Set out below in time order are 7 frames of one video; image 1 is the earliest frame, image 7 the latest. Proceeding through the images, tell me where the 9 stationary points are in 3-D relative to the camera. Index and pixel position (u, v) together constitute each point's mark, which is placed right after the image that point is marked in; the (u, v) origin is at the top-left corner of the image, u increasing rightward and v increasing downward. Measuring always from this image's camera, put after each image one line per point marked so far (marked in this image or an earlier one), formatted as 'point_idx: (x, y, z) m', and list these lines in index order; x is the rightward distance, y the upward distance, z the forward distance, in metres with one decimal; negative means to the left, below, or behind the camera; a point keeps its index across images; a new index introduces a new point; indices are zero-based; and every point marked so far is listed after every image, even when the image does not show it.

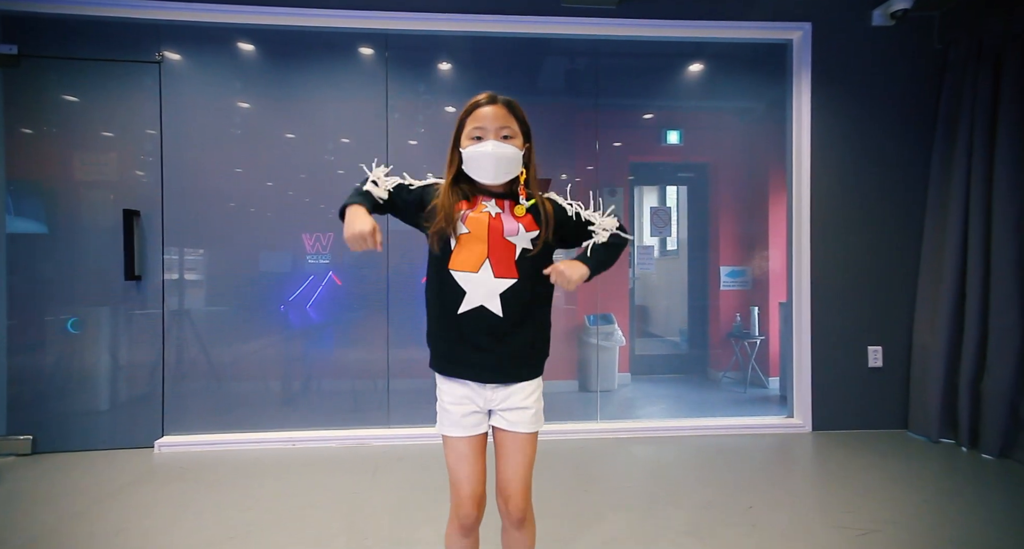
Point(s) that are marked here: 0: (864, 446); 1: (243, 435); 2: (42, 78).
0: (+2.0, -1.0, +2.7) m
1: (-1.6, -0.9, +2.8) m
2: (-2.6, +1.1, +2.7) m
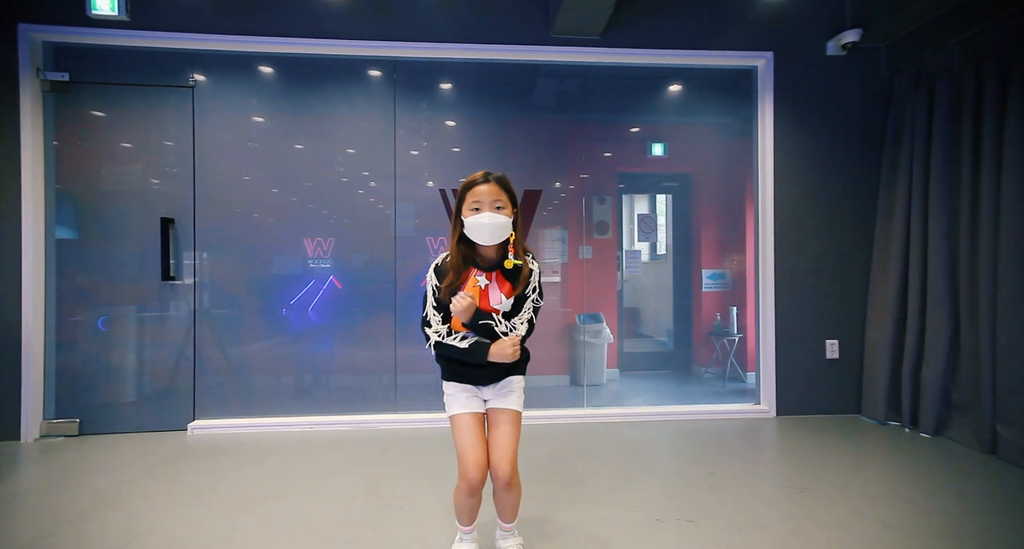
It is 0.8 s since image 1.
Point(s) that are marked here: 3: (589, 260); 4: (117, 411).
0: (+1.9, -1.0, +3.0) m
1: (-1.6, -1.0, +3.1) m
2: (-2.6, +1.1, +3.0) m
3: (+0.6, +0.1, +3.3) m
4: (-2.5, -0.9, +3.1) m
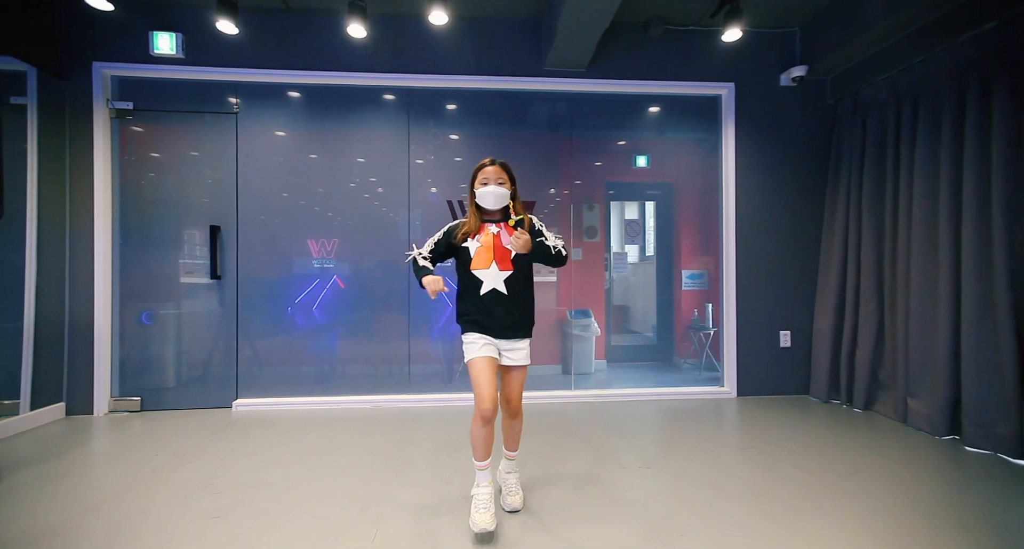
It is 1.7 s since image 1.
0: (+1.9, -1.0, +3.5) m
1: (-1.6, -1.0, +3.6) m
2: (-2.6, +1.1, +3.5) m
3: (+0.5, +0.1, +3.8) m
4: (-2.5, -0.9, +3.6) m
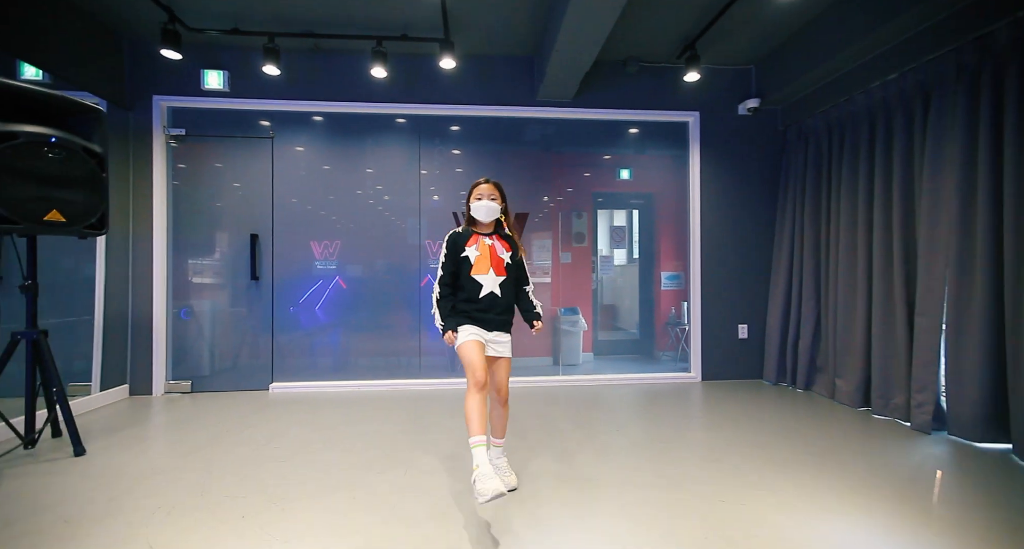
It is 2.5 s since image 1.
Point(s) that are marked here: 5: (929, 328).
0: (+1.9, -1.0, +4.1) m
1: (-1.7, -1.0, +4.2) m
2: (-2.7, +1.1, +4.1) m
3: (+0.5, +0.1, +4.4) m
4: (-2.5, -0.9, +4.1) m
5: (+2.5, -0.3, +2.9) m
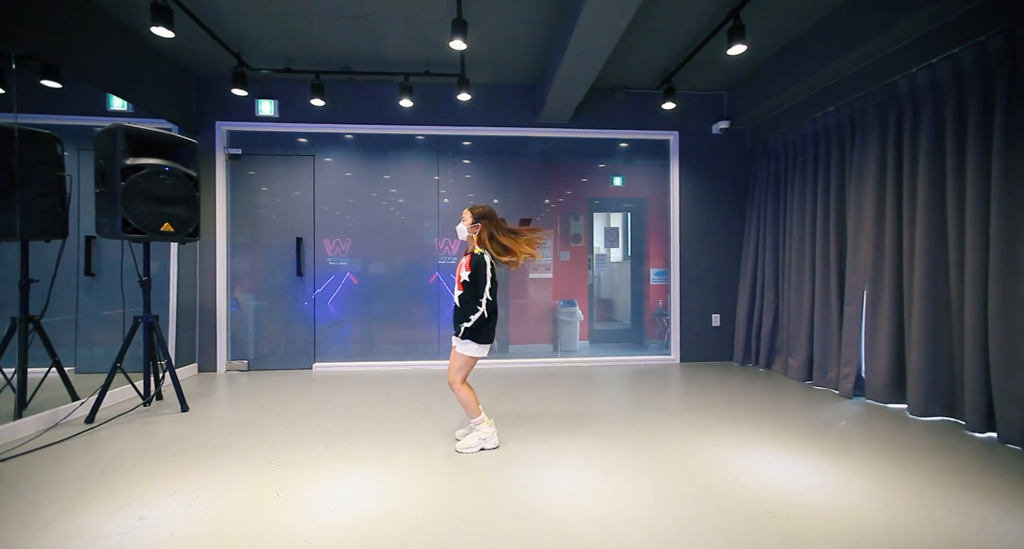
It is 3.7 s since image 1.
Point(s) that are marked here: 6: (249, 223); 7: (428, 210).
0: (+1.9, -0.9, +4.8) m
1: (-1.6, -0.9, +4.9) m
2: (-2.6, +1.1, +4.8) m
3: (+0.6, +0.1, +5.1) m
4: (-2.5, -0.8, +4.9) m
5: (+2.5, -0.3, +3.5) m
6: (-2.6, +0.5, +4.8) m
7: (-0.8, +0.6, +5.0) m
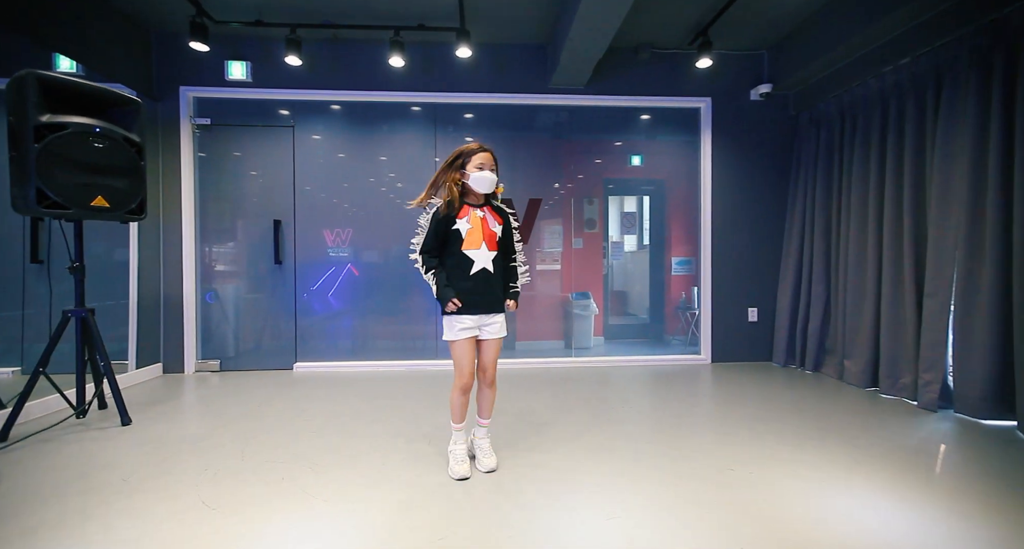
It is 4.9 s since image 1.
0: (+2.0, -0.8, +4.2) m
1: (-1.5, -0.8, +4.4) m
2: (-2.6, +1.2, +4.2) m
3: (+0.6, +0.2, +4.5) m
4: (-2.4, -0.7, +4.3) m
5: (+2.6, -0.2, +2.9) m
6: (-2.6, +0.6, +4.2) m
7: (-0.8, +0.8, +4.4) m
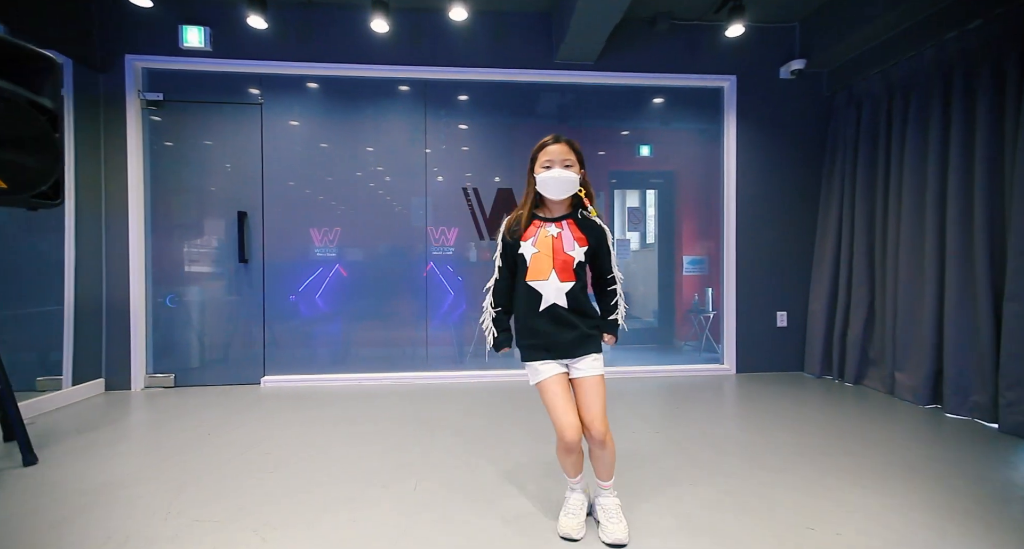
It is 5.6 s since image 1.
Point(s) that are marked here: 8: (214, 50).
0: (+2.0, -0.8, +3.7) m
1: (-1.5, -0.8, +3.8) m
2: (-2.5, +1.2, +3.6) m
3: (+0.6, +0.2, +4.0) m
4: (-2.4, -0.7, +3.8) m
5: (+2.6, -0.2, +2.5) m
6: (-2.6, +0.6, +3.7) m
7: (-0.8, +0.8, +3.9) m
8: (-2.2, +1.7, +3.6) m
